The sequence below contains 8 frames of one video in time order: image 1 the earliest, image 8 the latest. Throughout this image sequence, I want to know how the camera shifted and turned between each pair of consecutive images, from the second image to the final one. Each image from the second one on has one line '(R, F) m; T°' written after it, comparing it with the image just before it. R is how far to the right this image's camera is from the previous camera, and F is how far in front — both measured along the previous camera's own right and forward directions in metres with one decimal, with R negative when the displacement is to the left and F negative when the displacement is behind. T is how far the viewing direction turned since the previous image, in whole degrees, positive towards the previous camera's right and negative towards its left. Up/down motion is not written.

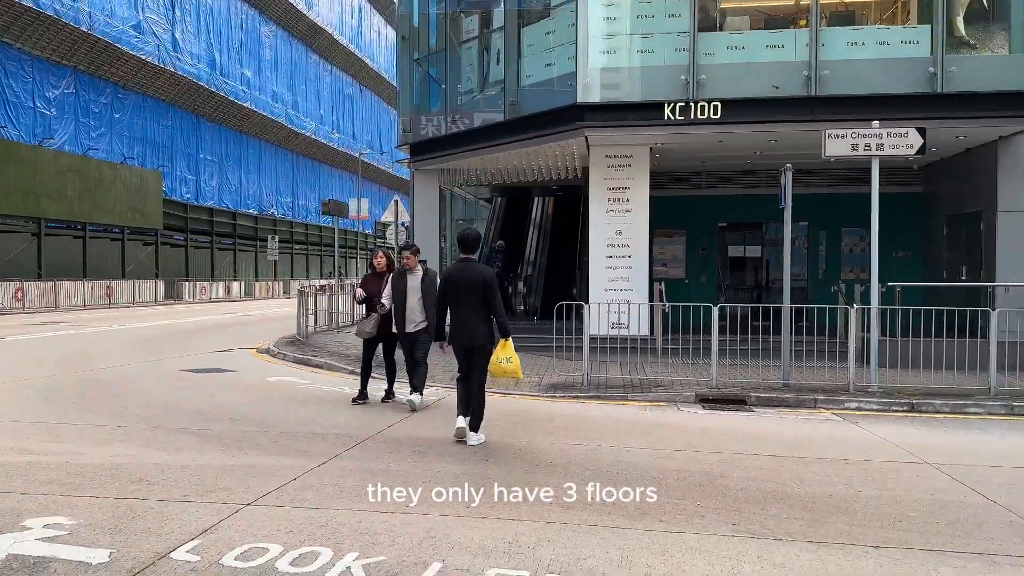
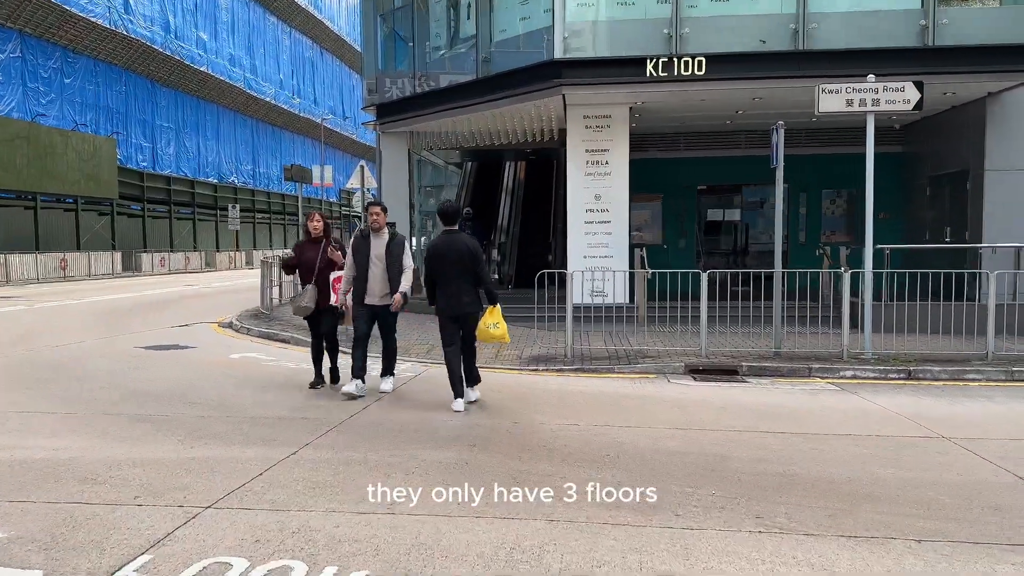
(-0.1, +0.5) m; +2°
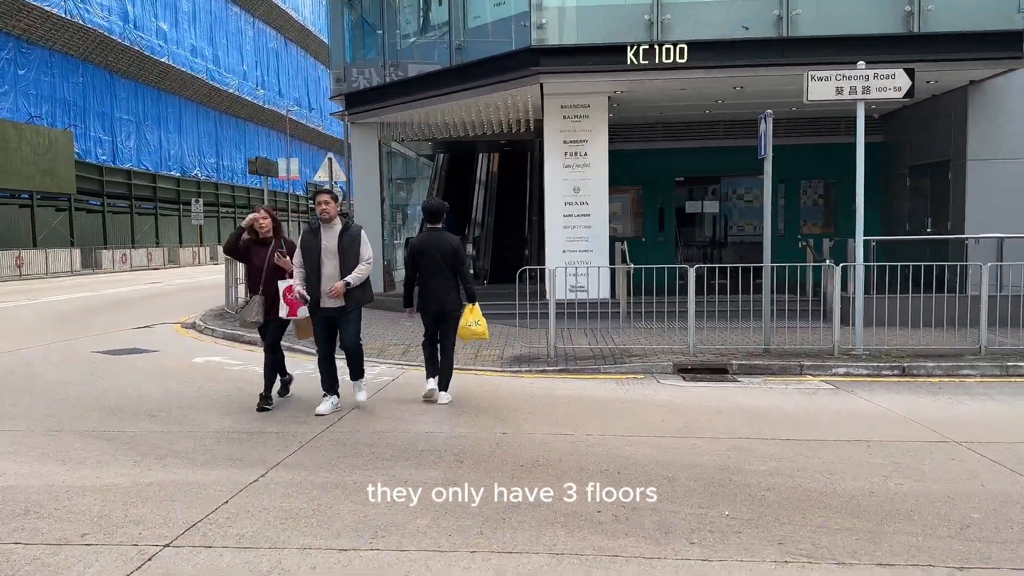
(-0.1, +0.4) m; +2°
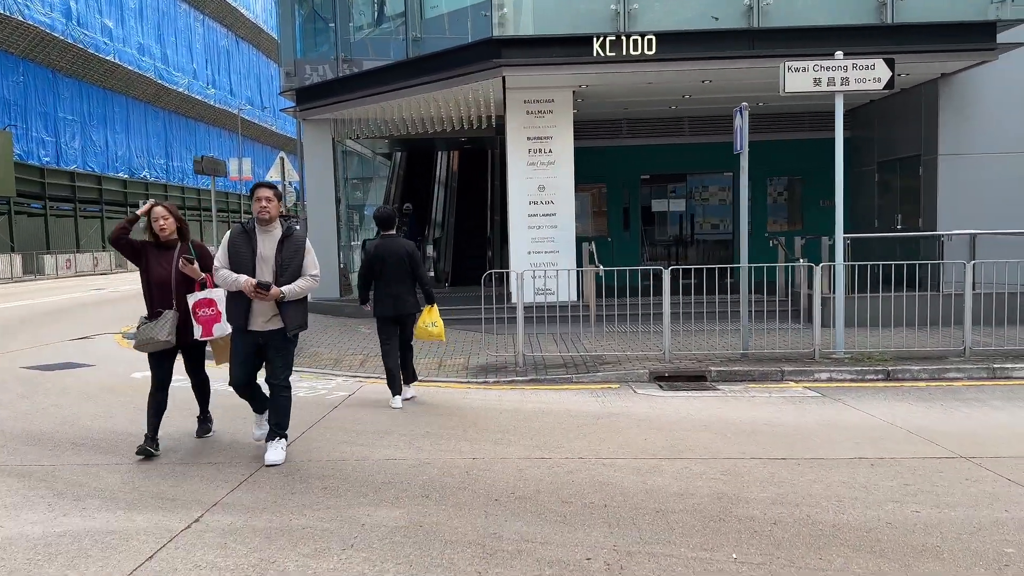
(0.0, +0.5) m; +3°
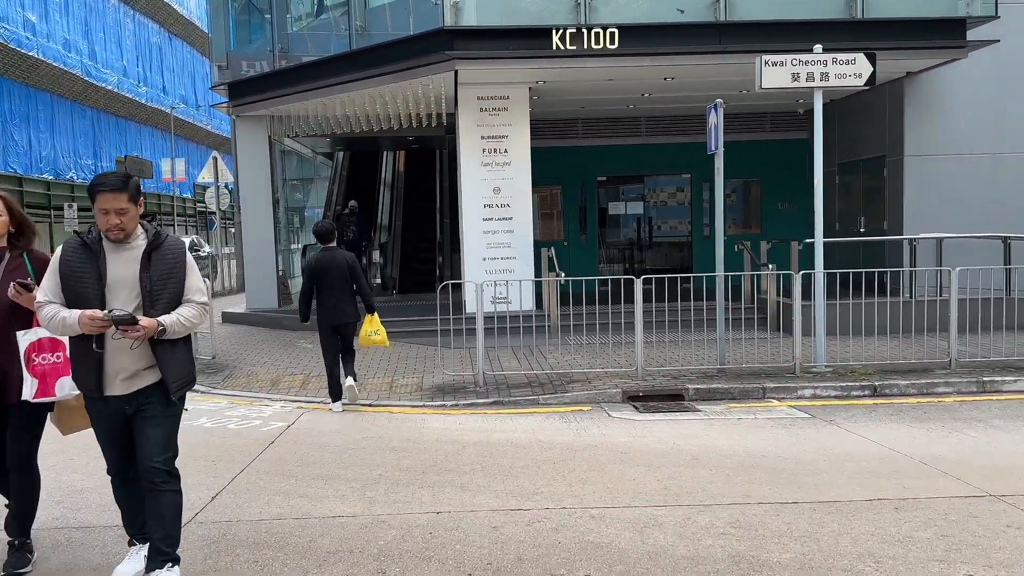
(-0.1, +0.7) m; +4°
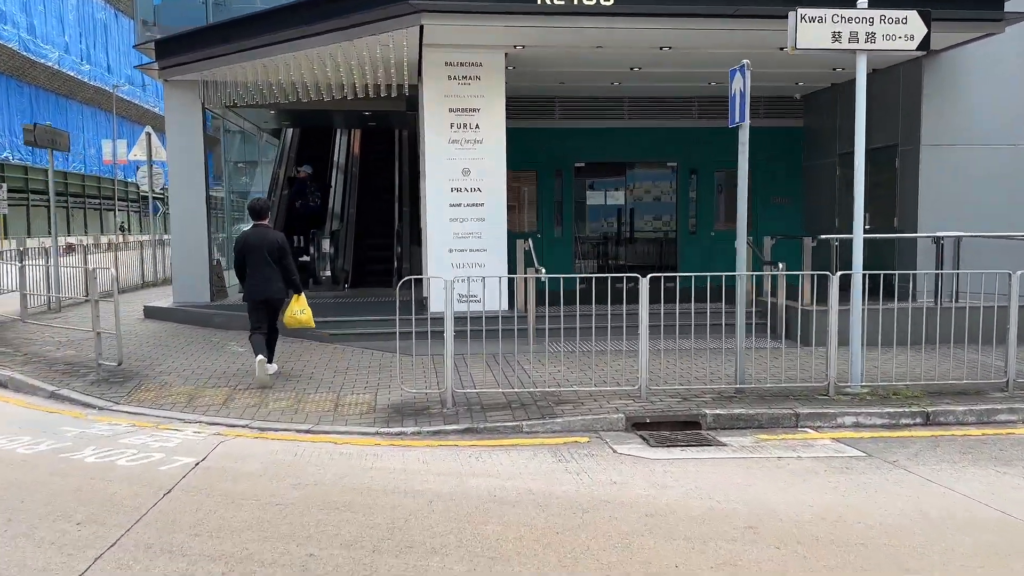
(-0.2, +1.4) m; +3°
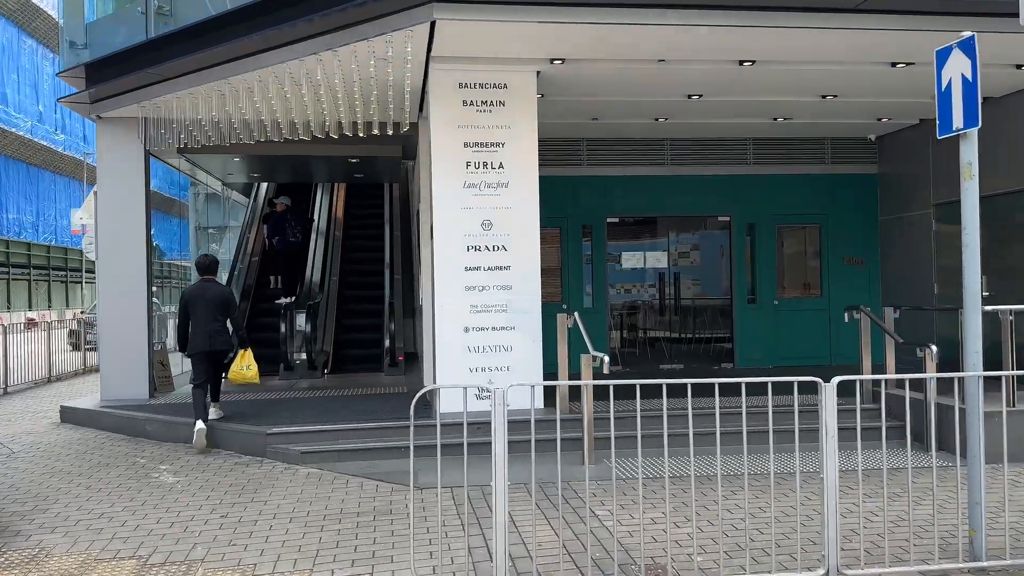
(-0.5, +2.3) m; +1°
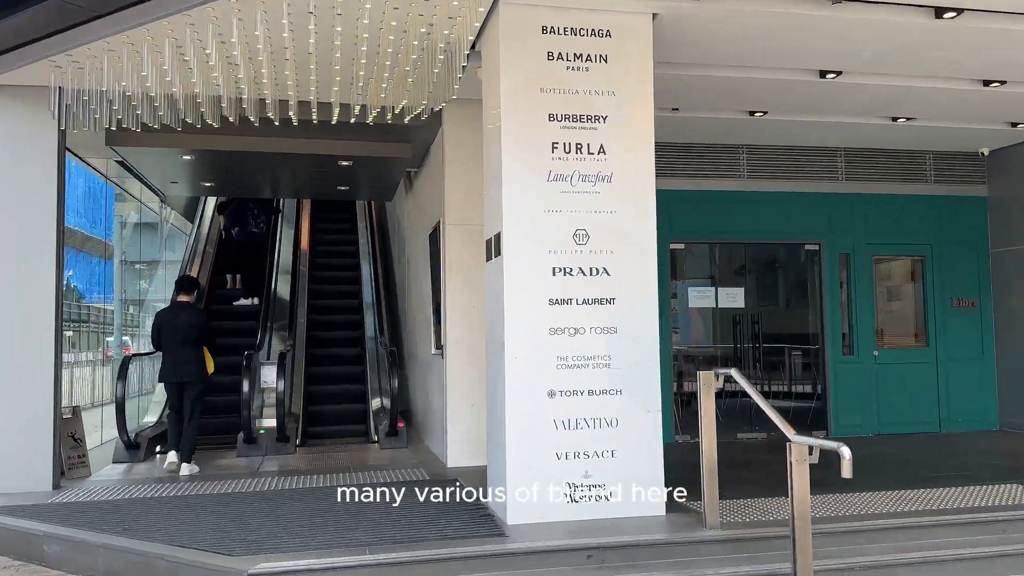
(-1.0, +2.3) m; +5°
